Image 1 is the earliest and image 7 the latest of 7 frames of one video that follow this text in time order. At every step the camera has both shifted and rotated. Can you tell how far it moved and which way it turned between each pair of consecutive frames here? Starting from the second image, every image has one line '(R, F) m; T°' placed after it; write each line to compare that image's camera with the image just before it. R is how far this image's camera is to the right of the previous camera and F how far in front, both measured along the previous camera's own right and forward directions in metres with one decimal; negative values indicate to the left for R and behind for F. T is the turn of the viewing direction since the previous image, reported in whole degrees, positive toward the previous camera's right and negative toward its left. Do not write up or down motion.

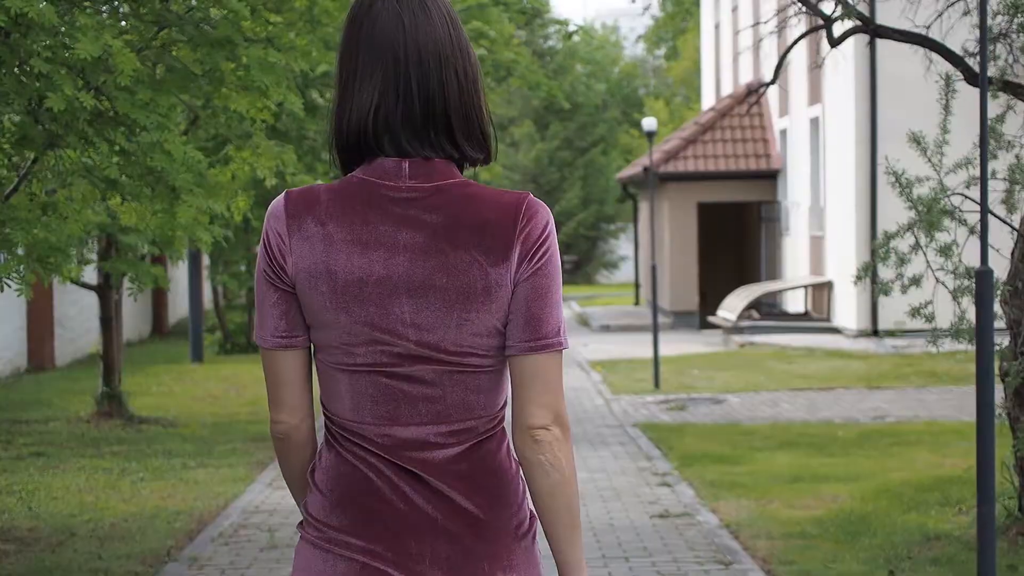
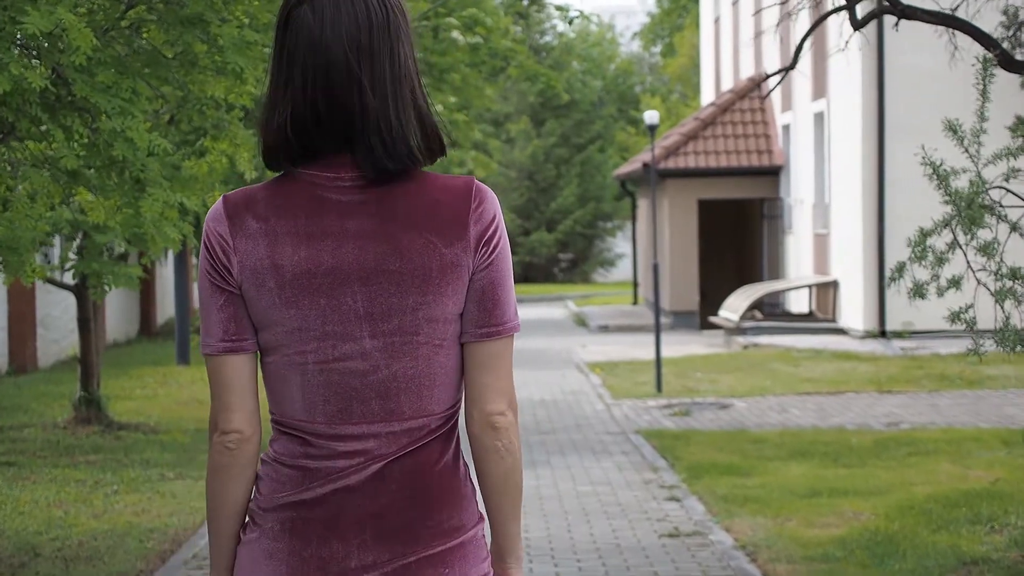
(0.0, +0.7) m; 0°
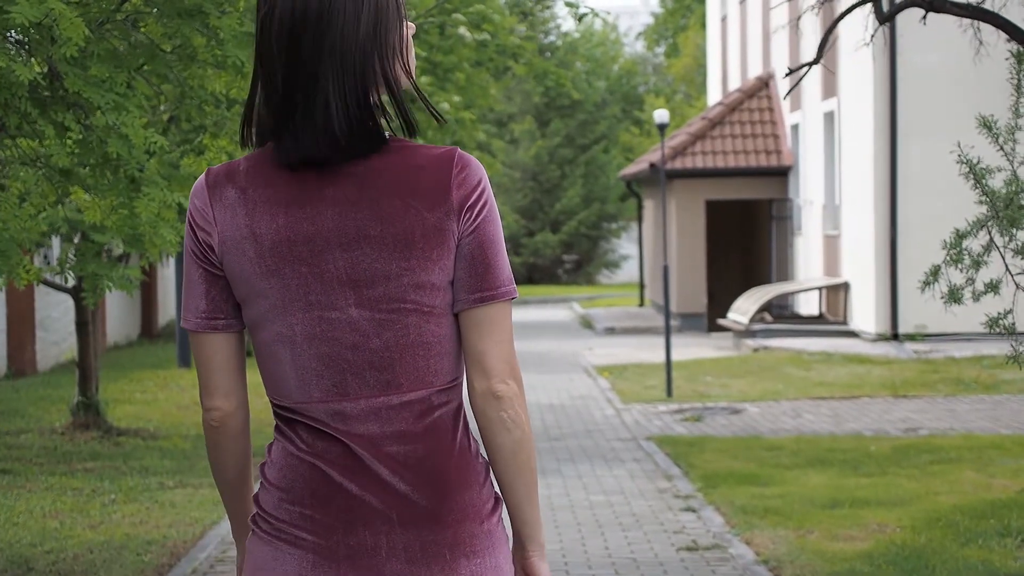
(-0.1, +0.3) m; 0°
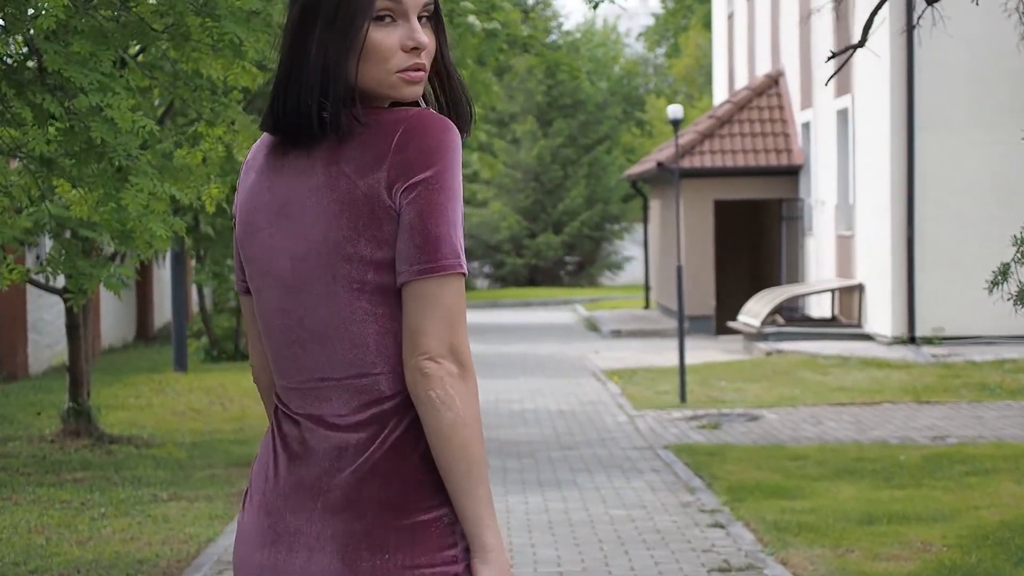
(-0.1, +0.6) m; 0°
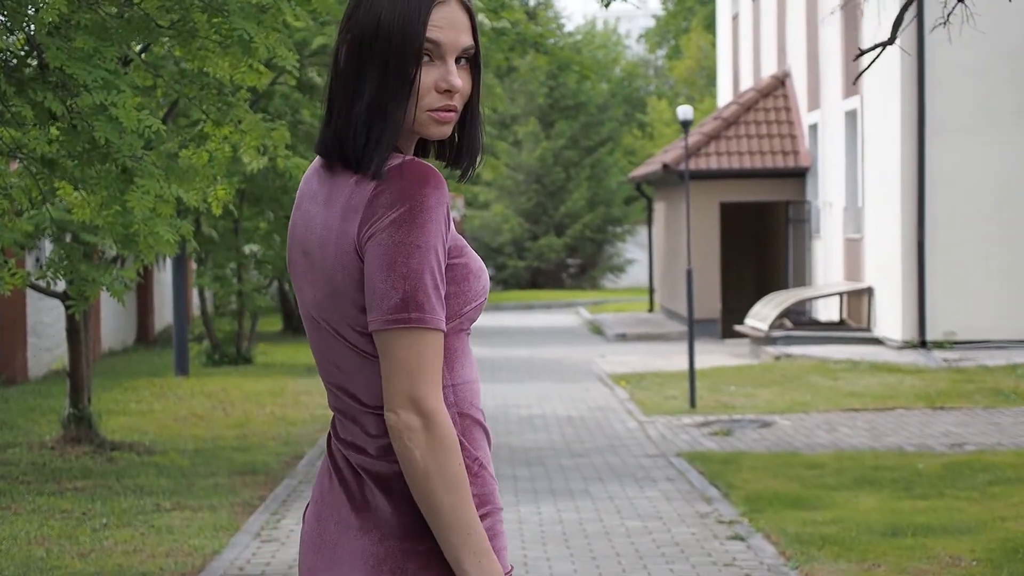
(-0.1, +0.3) m; 0°
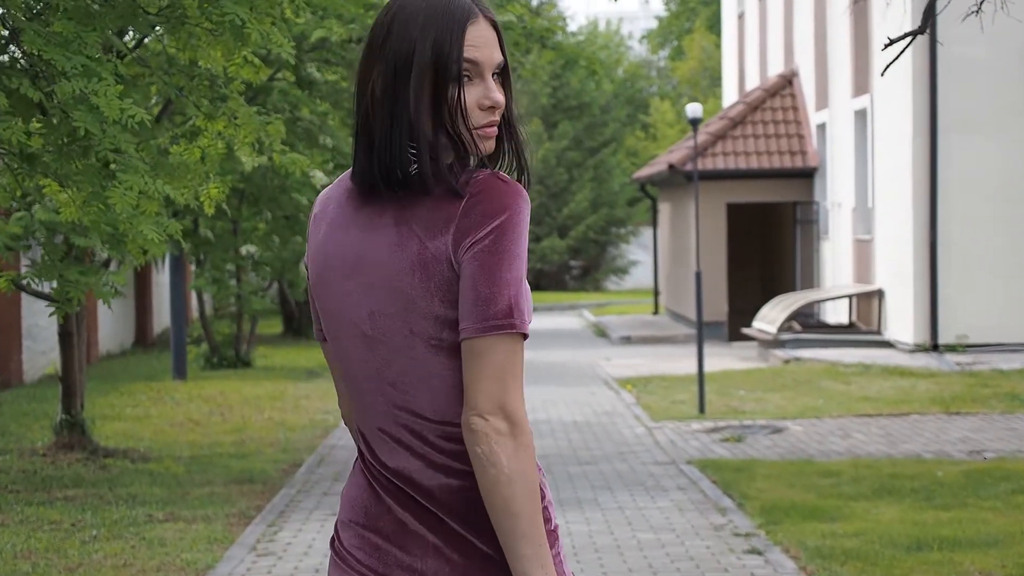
(0.0, +0.4) m; 0°
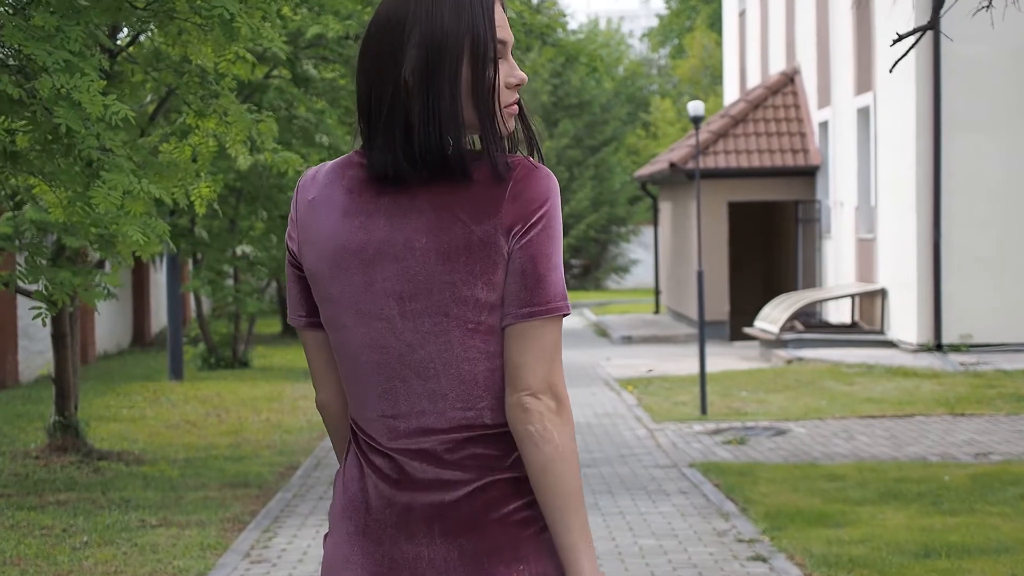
(0.0, +0.2) m; 0°
